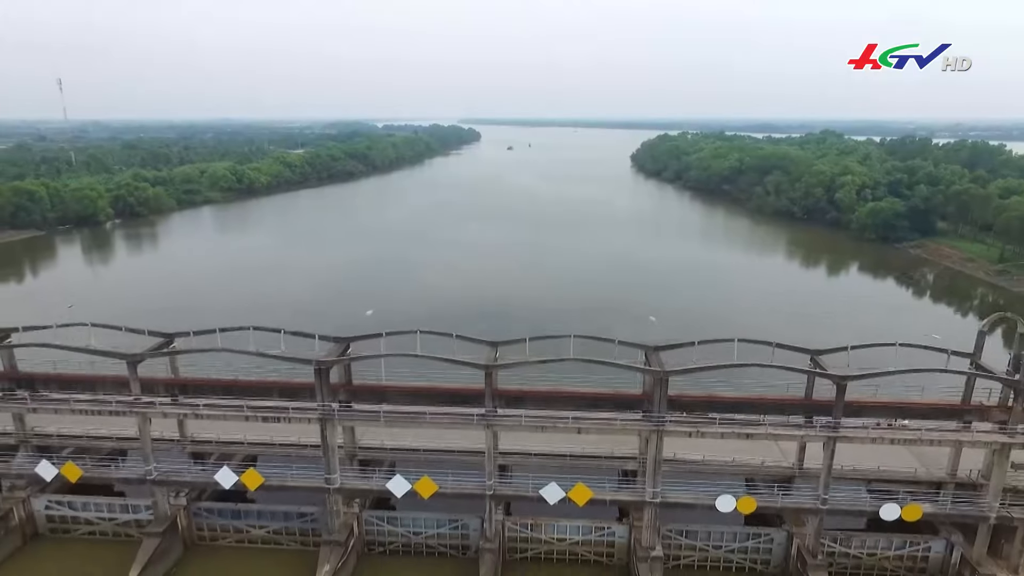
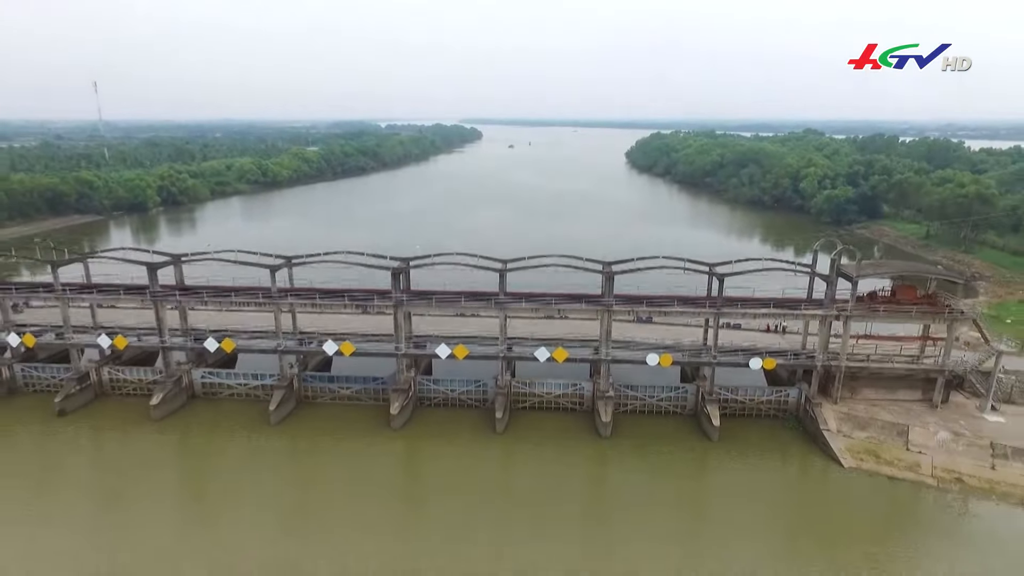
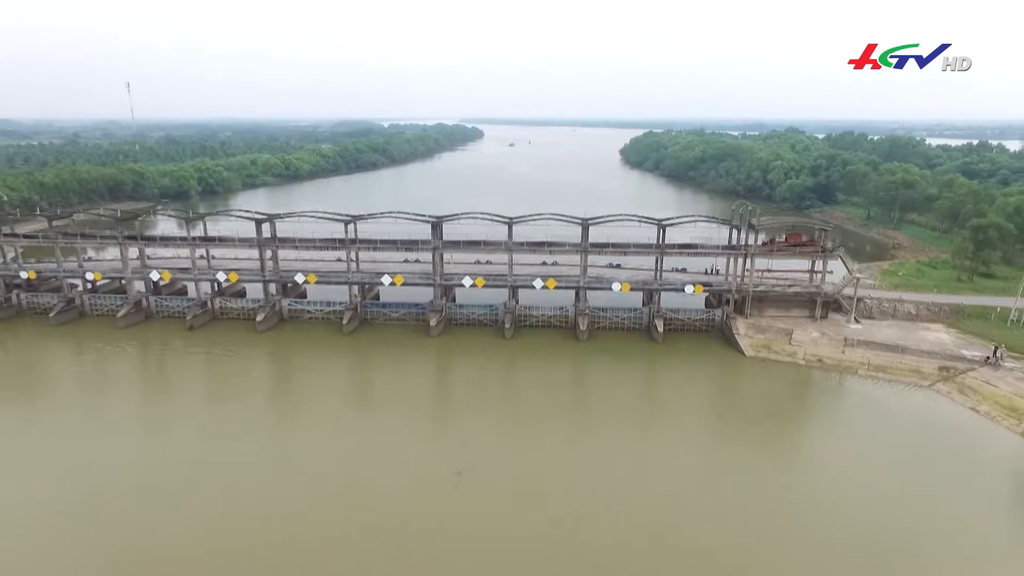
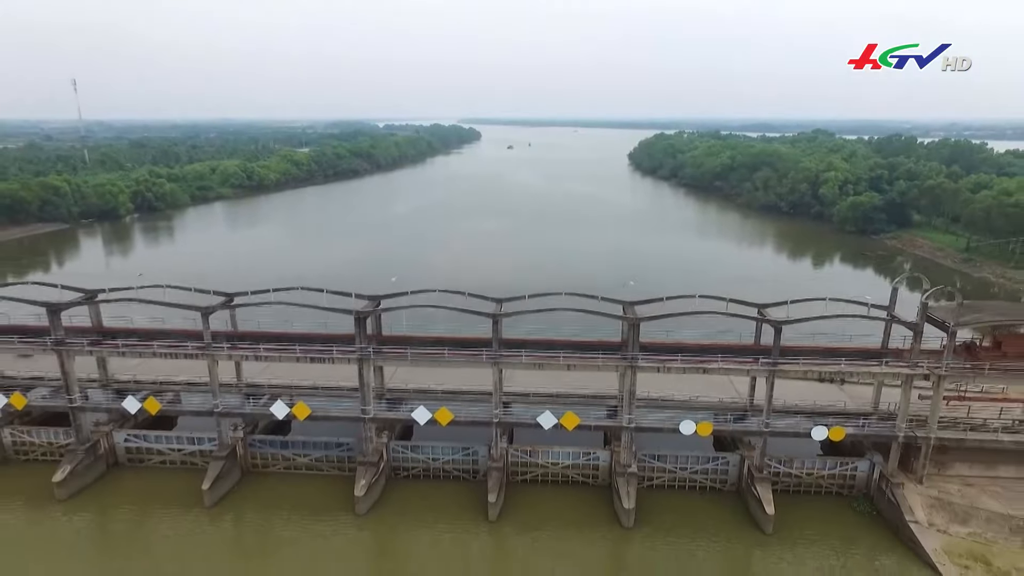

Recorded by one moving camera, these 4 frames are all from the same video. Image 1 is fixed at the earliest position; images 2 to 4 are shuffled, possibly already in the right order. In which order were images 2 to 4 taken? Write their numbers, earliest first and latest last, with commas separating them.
4, 2, 3
